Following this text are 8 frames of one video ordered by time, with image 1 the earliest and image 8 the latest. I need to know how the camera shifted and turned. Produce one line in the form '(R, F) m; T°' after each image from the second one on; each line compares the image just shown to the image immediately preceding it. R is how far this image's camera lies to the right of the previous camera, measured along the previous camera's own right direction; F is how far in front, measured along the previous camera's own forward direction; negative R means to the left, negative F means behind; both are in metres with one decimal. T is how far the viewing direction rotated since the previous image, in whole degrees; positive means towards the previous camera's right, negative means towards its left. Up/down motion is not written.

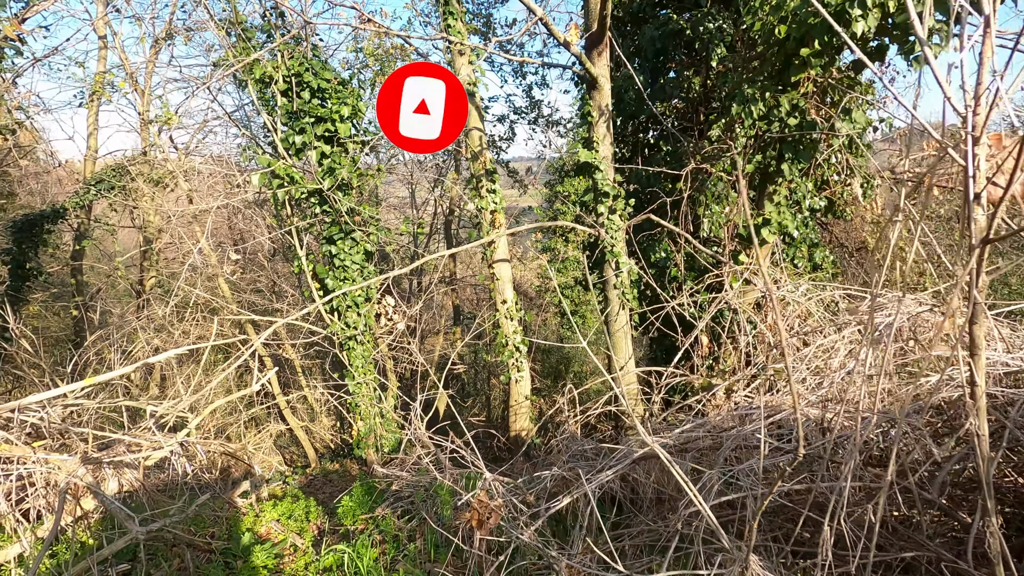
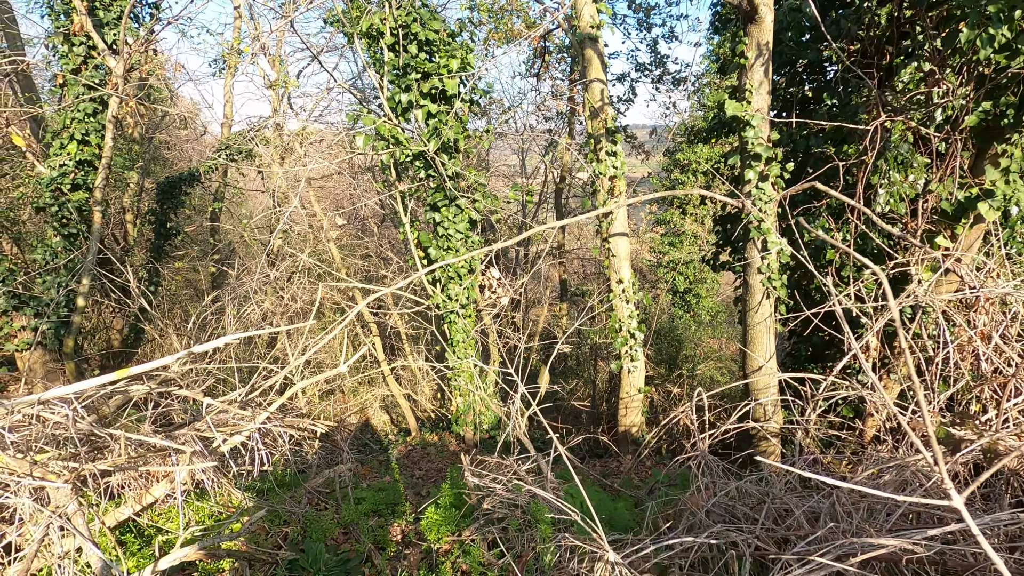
(-0.1, +0.8) m; -11°
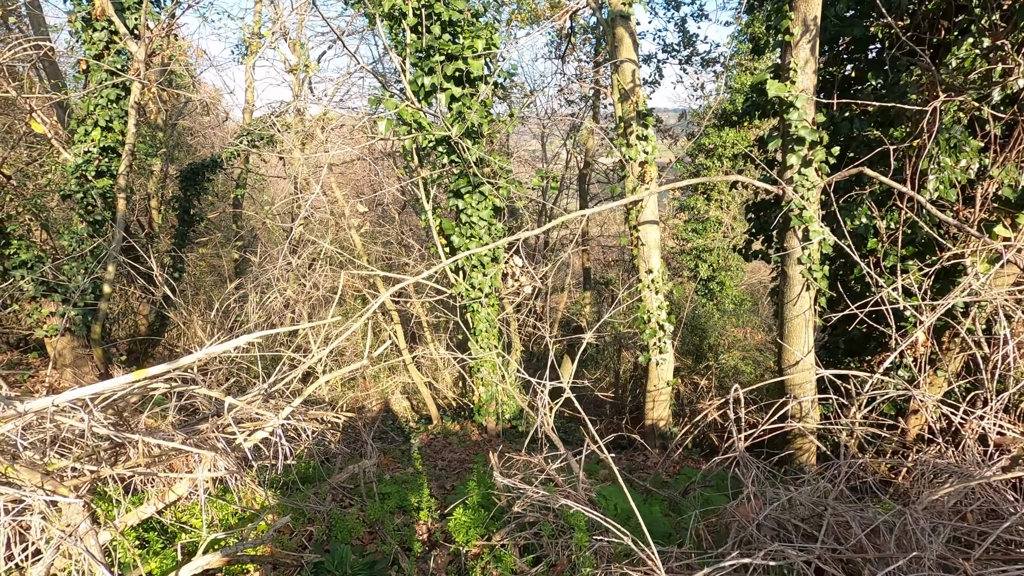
(-0.1, +0.2) m; -2°
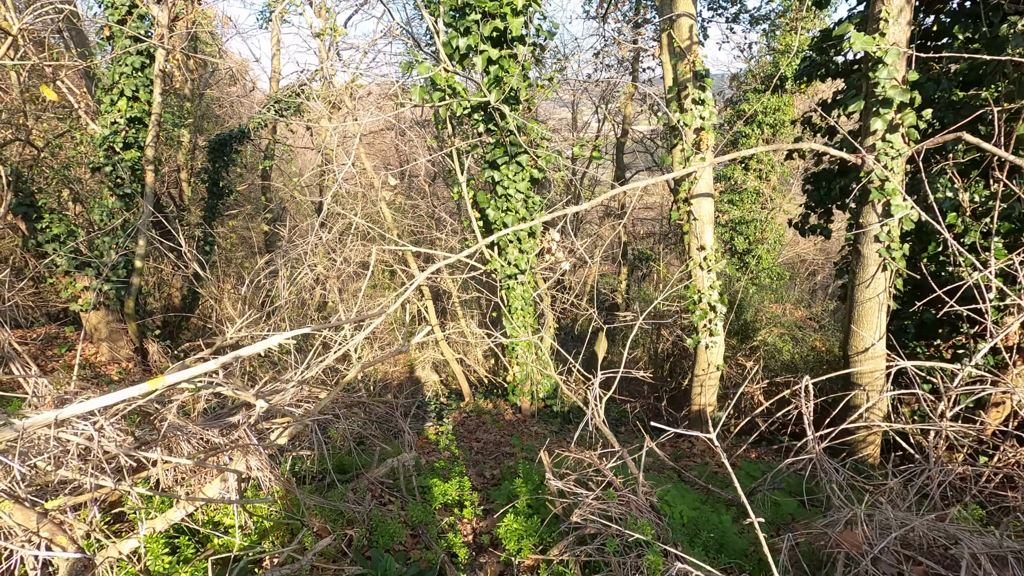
(-0.2, +0.4) m; -3°
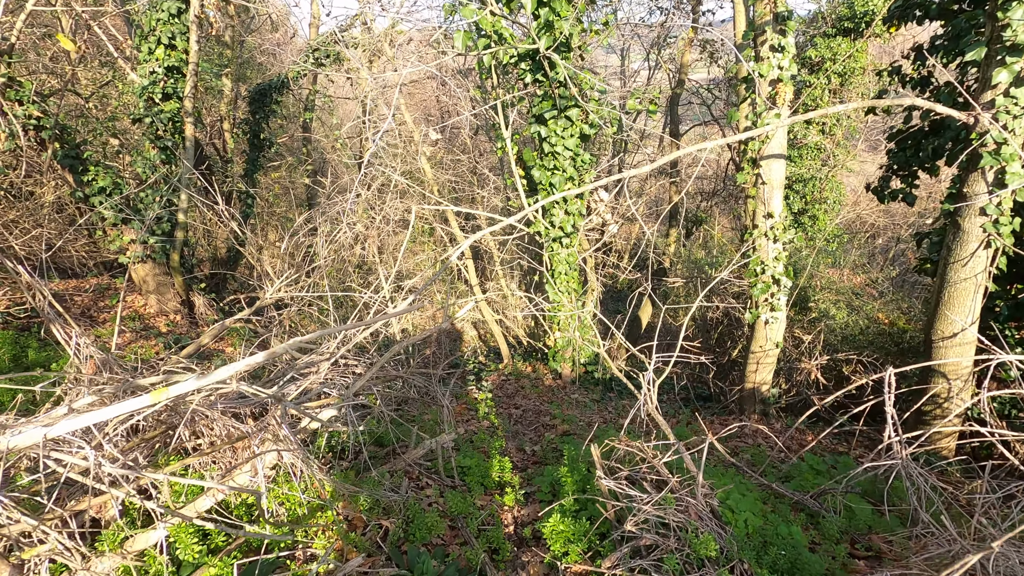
(-0.1, +0.3) m; -4°
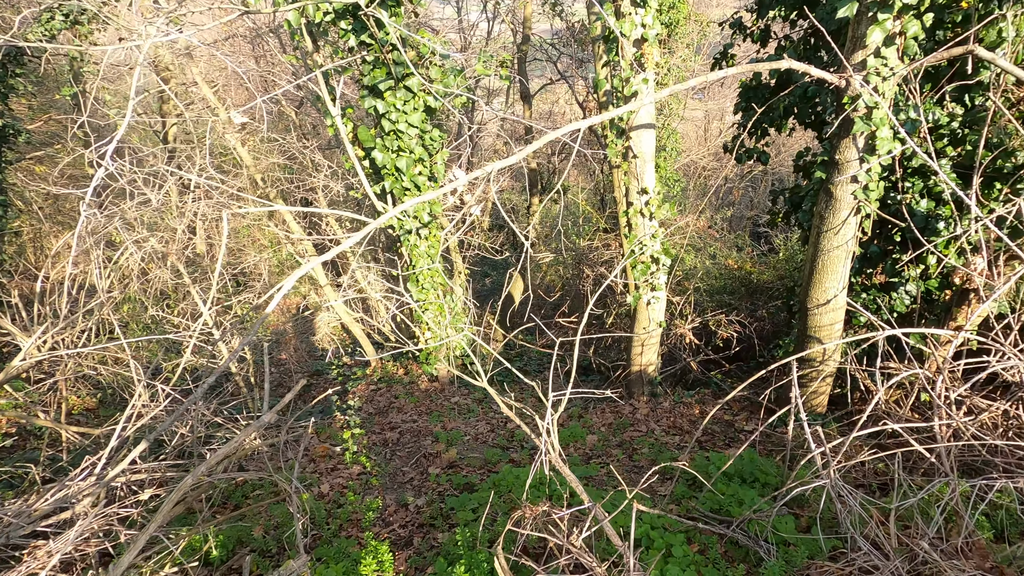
(+0.1, +0.9) m; +14°
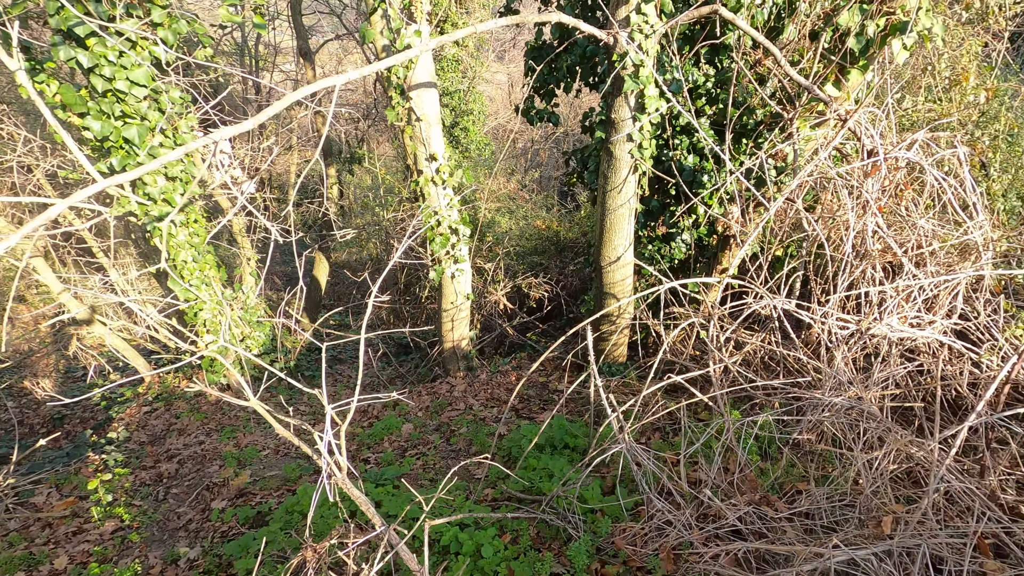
(+0.4, +0.4) m; +18°
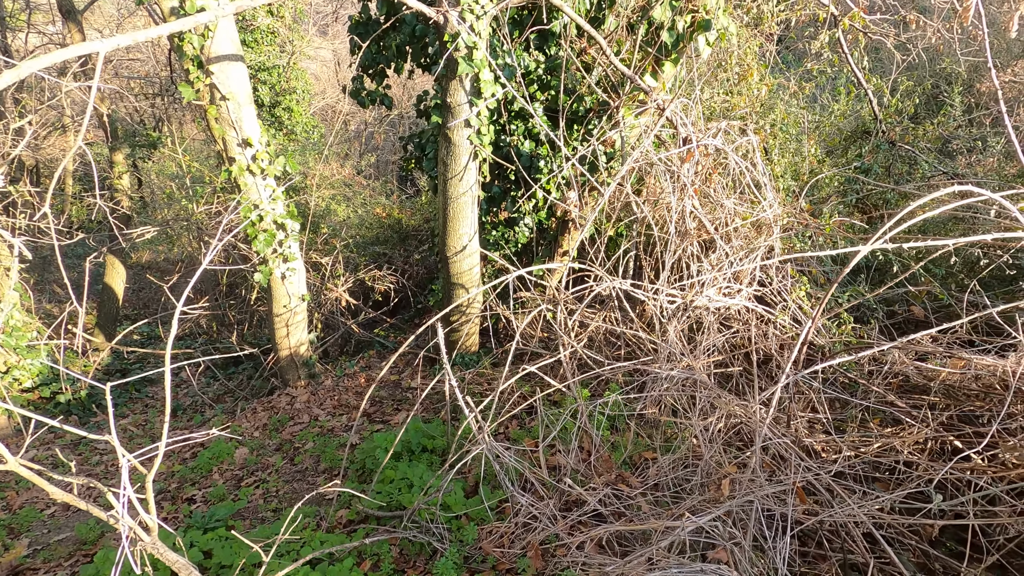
(0.0, +0.2) m; +16°
